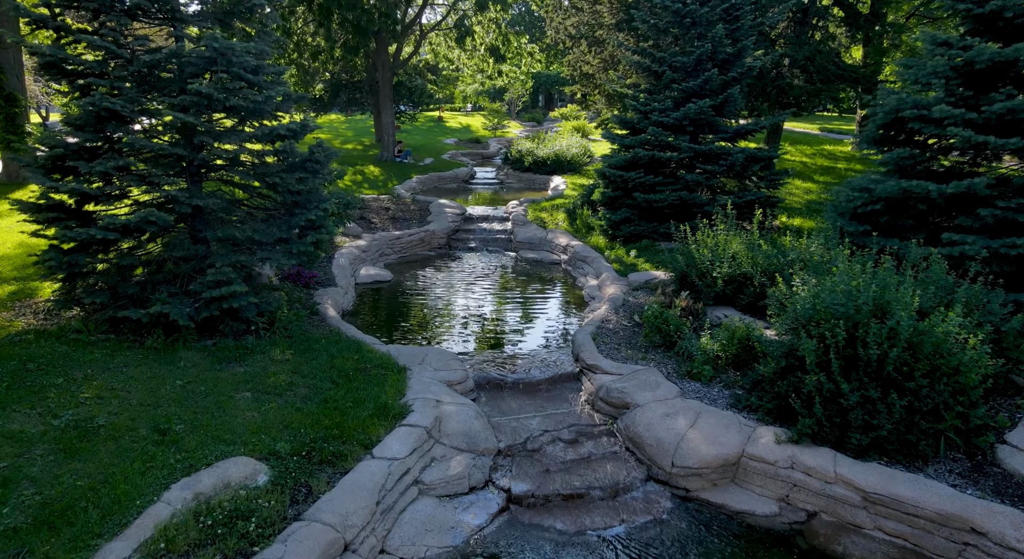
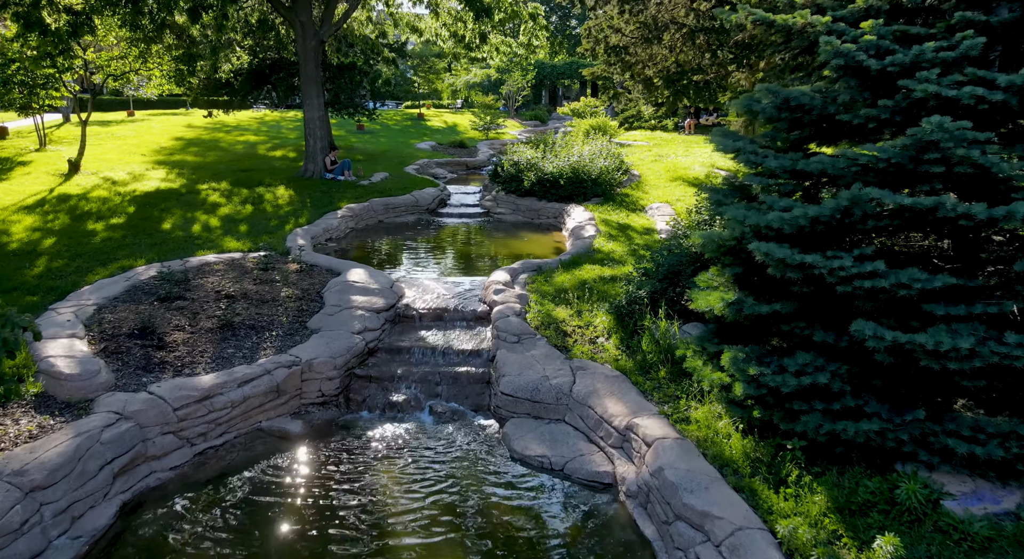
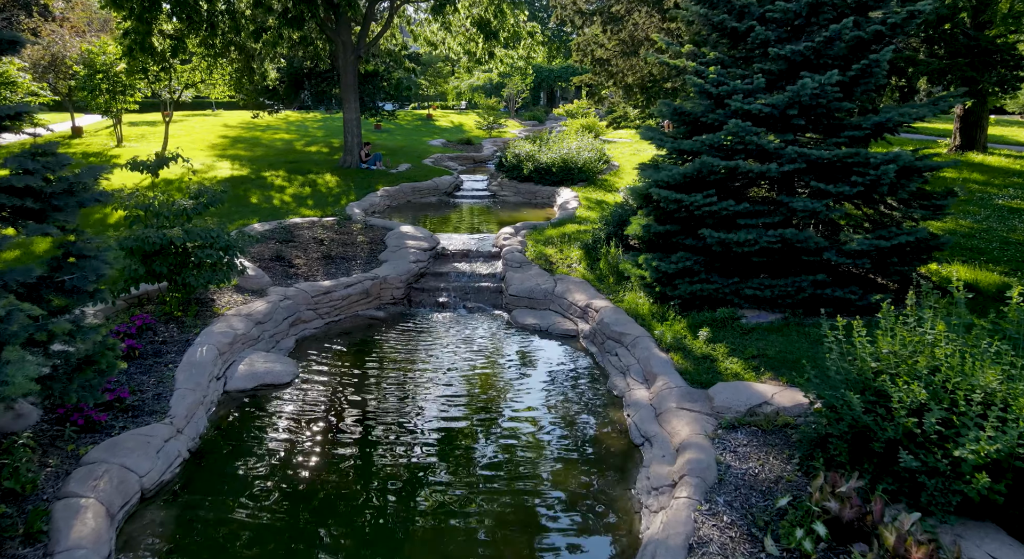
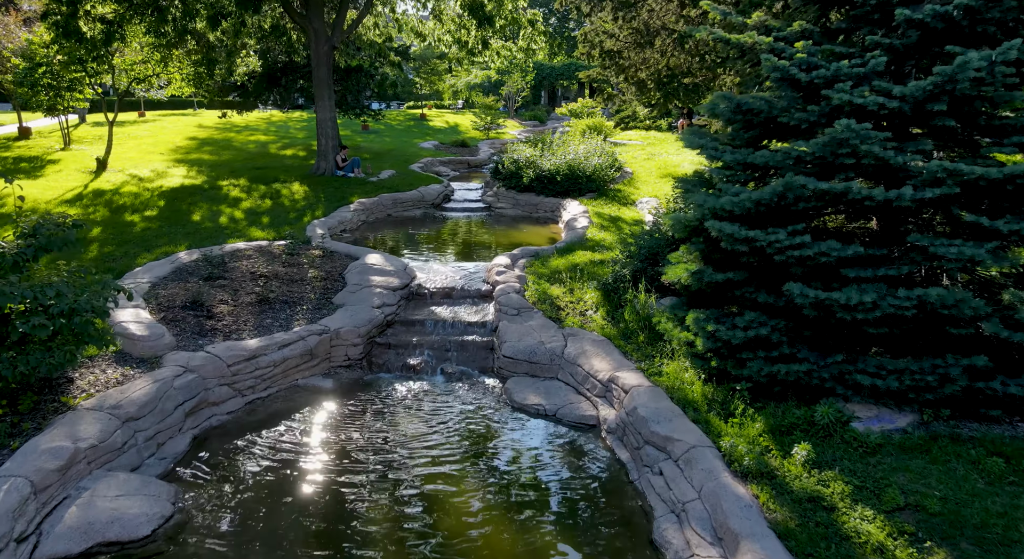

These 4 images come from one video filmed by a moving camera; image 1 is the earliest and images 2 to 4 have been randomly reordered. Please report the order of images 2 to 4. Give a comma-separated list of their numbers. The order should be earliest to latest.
3, 4, 2
